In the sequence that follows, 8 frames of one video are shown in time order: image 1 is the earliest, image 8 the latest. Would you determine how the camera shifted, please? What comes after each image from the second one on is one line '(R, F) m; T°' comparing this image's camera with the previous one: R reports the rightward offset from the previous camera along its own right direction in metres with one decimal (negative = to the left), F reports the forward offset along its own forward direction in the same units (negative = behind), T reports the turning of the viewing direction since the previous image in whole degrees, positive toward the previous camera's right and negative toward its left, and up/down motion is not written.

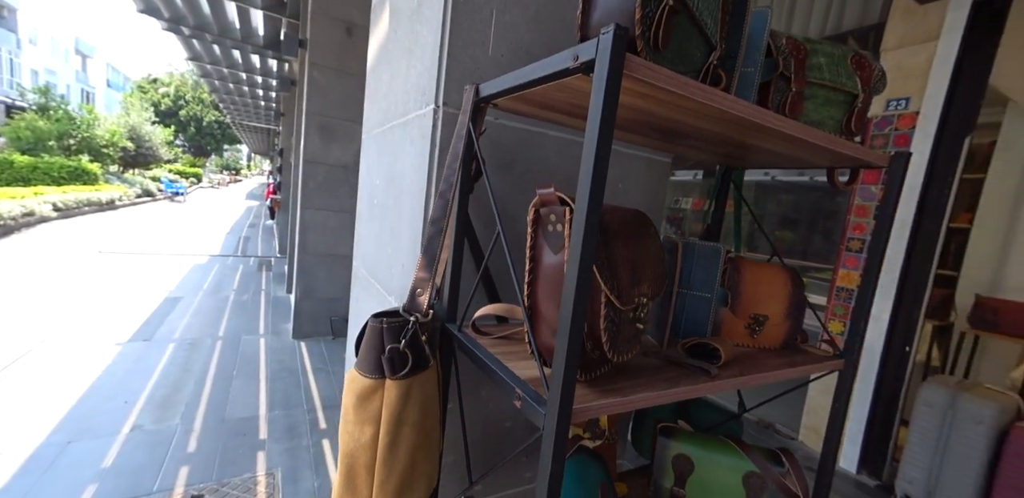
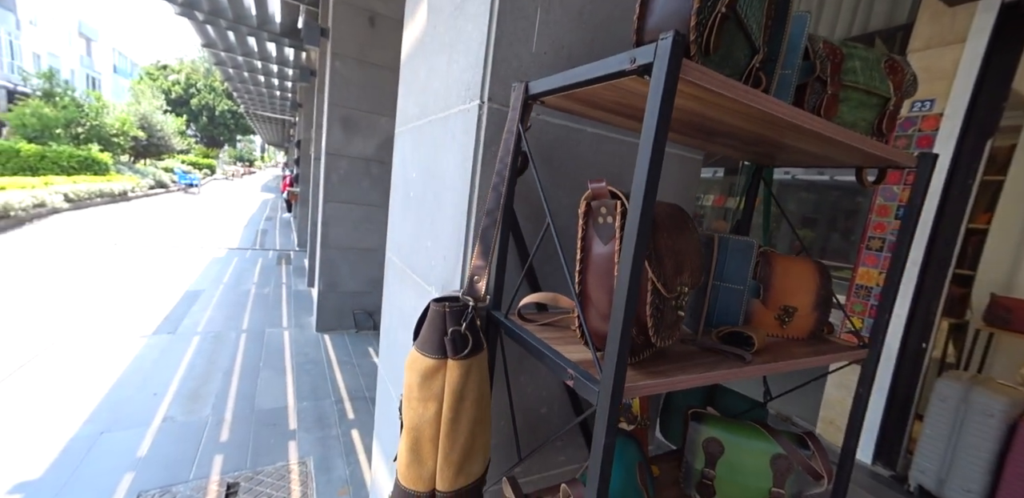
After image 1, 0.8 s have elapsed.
(0.0, 0.0) m; -2°
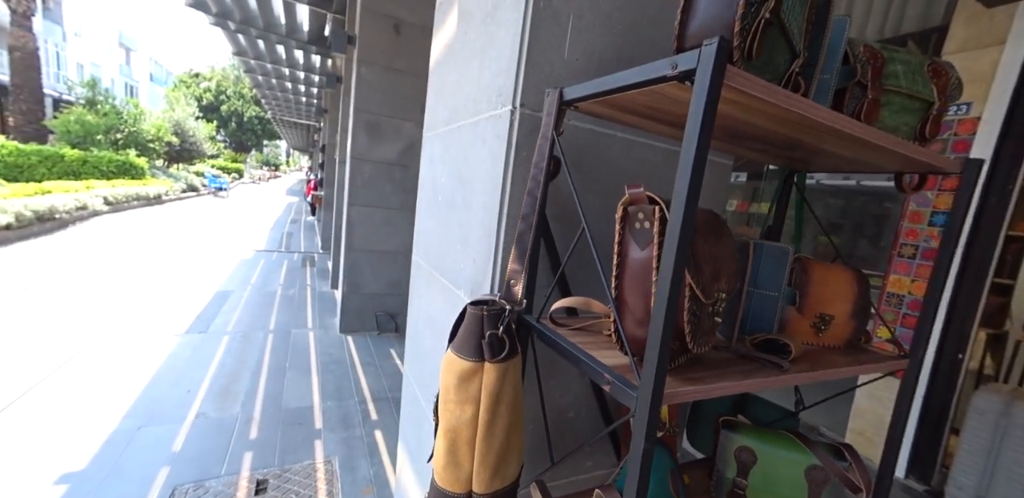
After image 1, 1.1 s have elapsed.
(0.0, 0.0) m; -3°
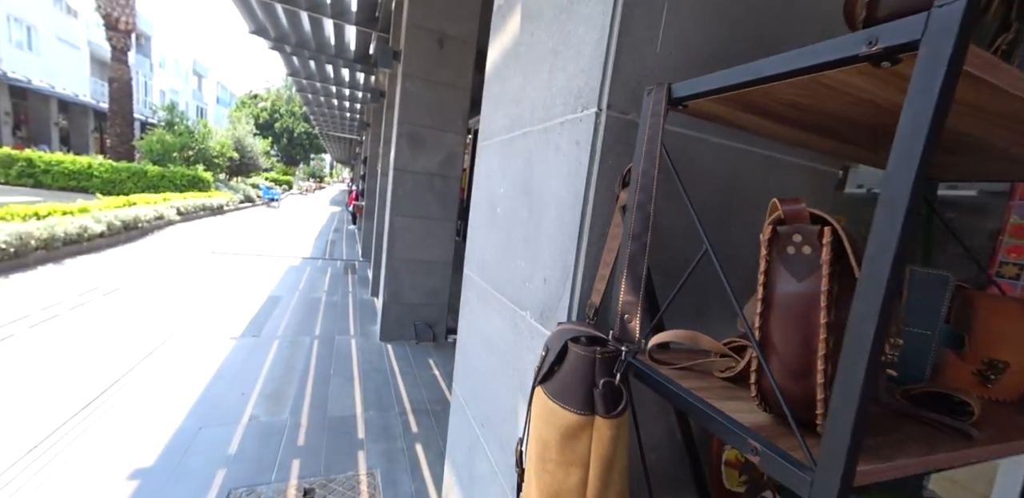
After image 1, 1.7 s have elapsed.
(-0.1, +0.1) m; -5°
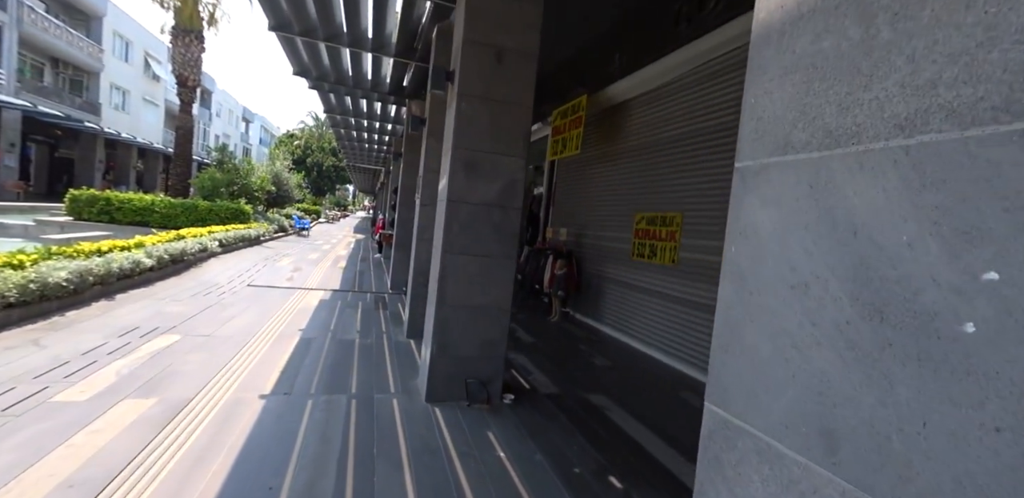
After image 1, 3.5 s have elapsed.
(-0.5, +0.8) m; -3°
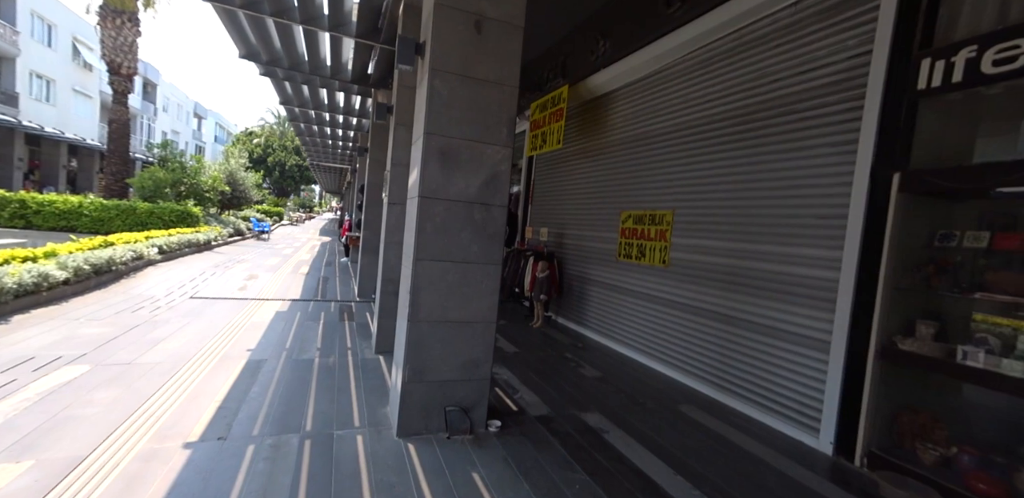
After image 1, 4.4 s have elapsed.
(-0.1, +0.5) m; +4°
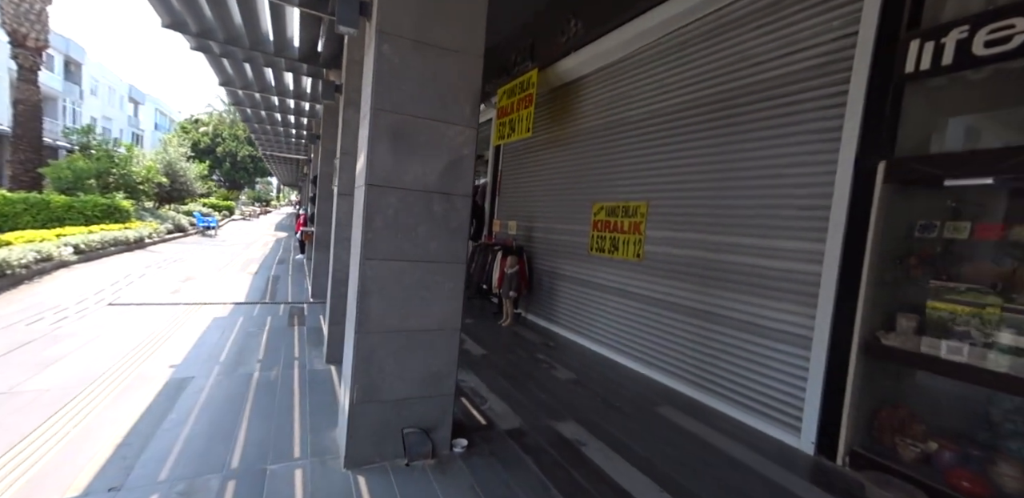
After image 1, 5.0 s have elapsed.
(0.0, +0.3) m; +4°
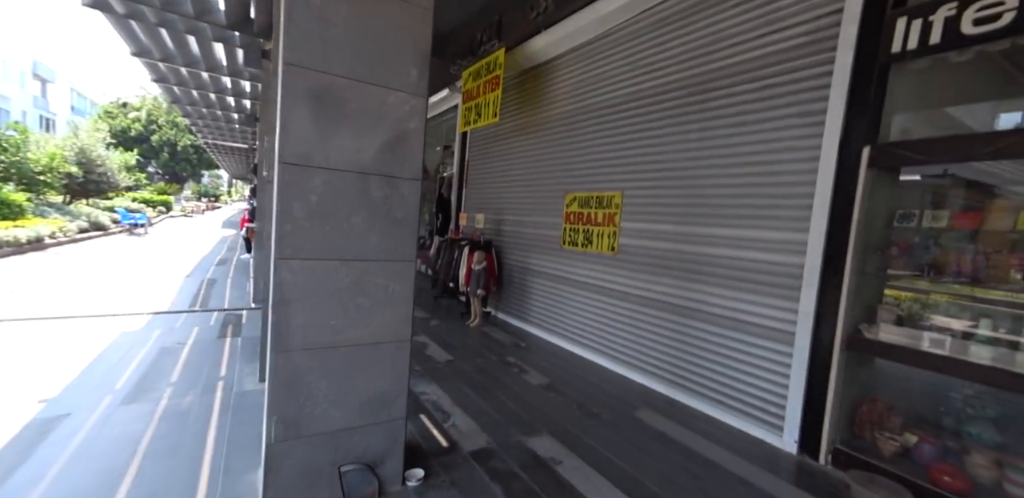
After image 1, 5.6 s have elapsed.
(+0.1, +0.4) m; +4°
